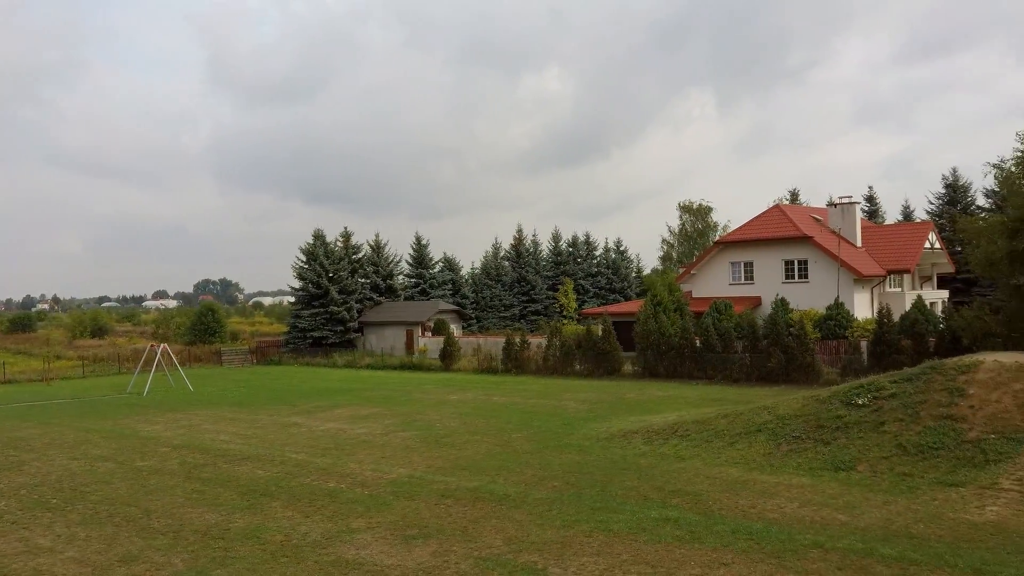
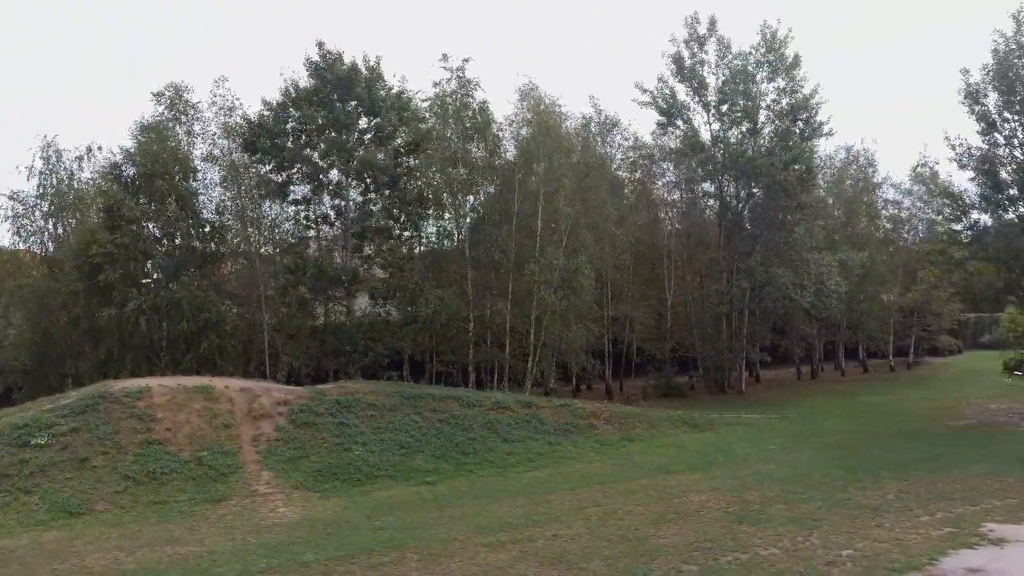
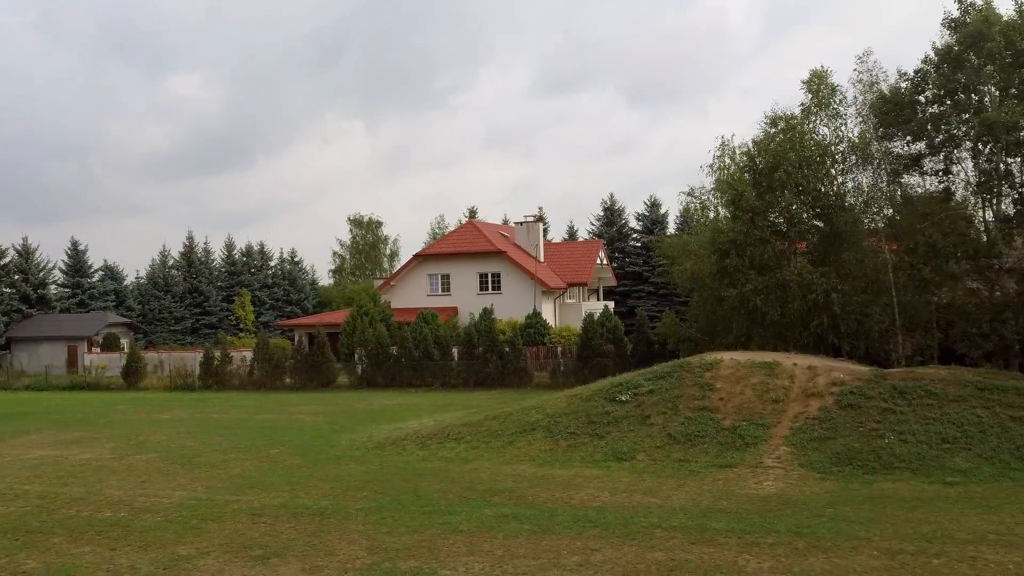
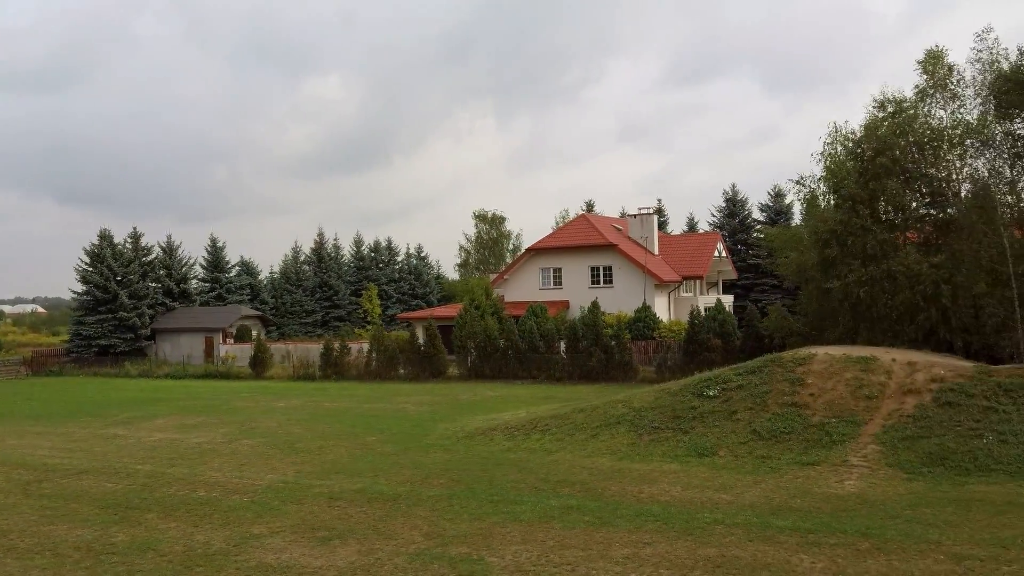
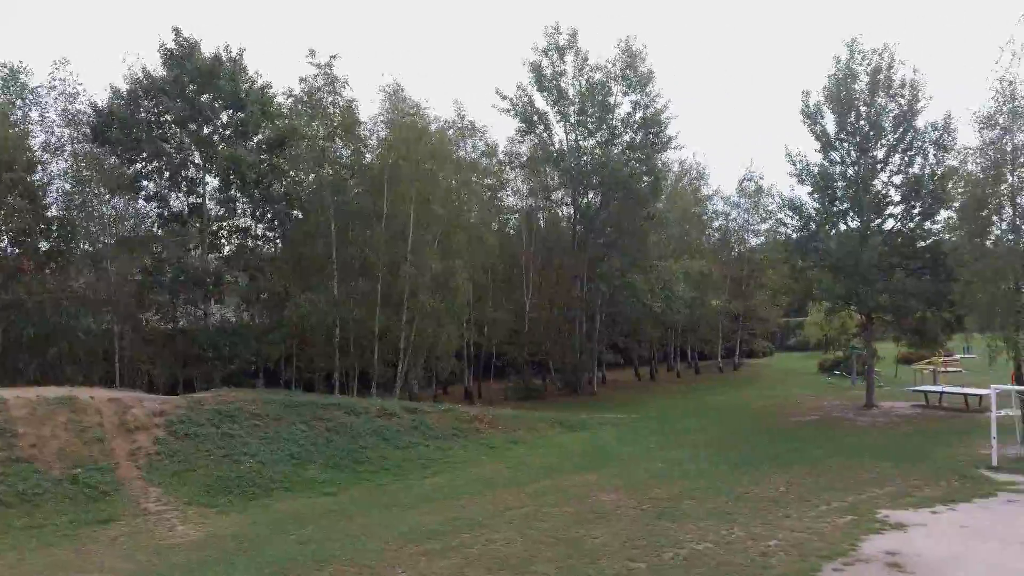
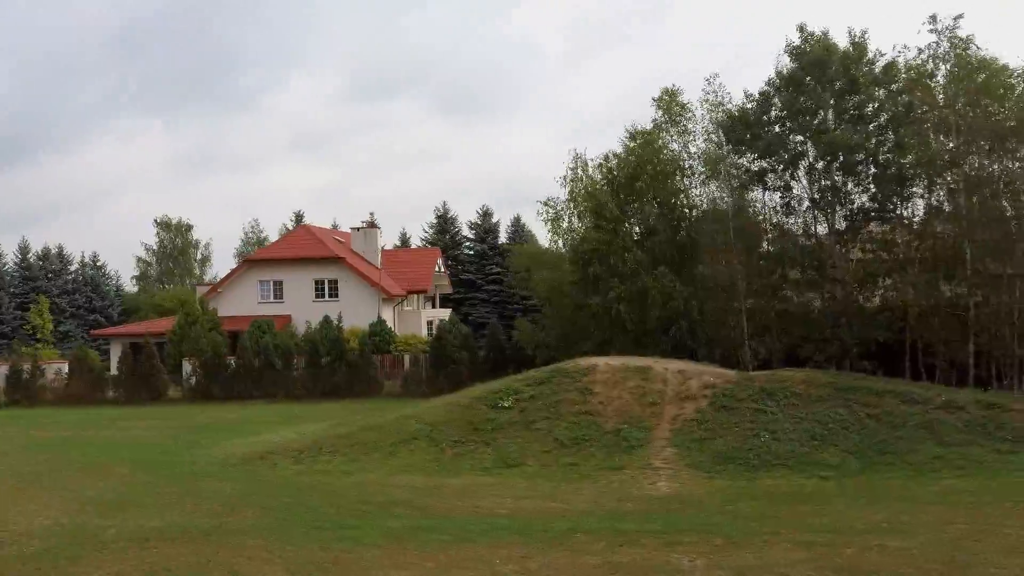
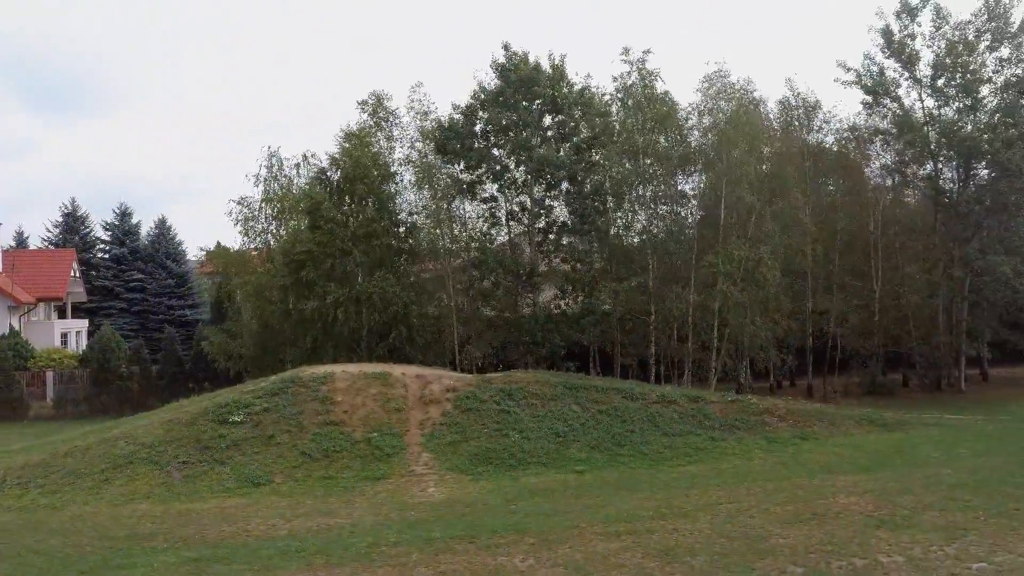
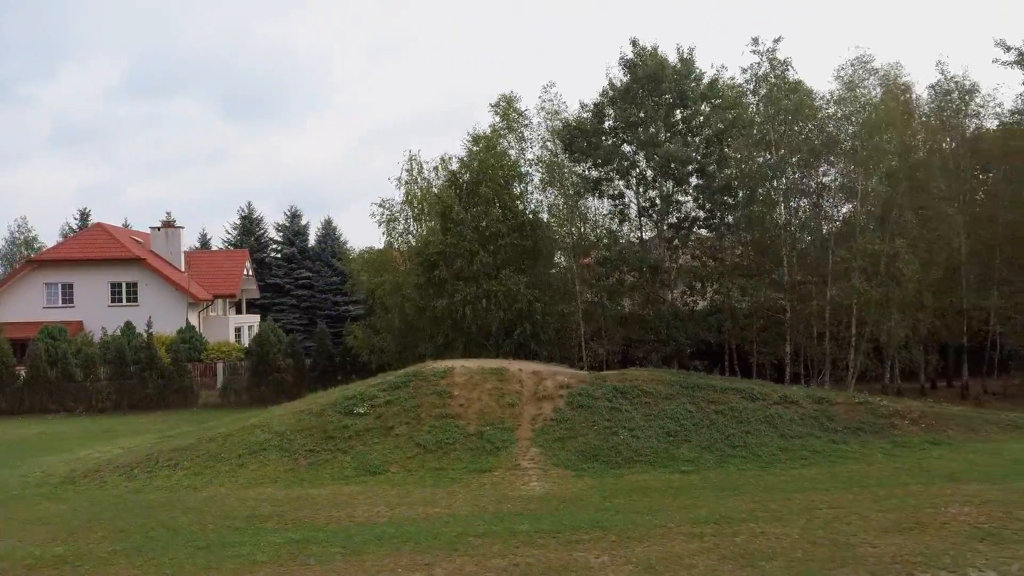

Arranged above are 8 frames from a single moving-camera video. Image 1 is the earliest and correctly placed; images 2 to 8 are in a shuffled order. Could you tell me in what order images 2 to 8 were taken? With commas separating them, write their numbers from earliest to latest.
4, 3, 6, 8, 7, 2, 5
